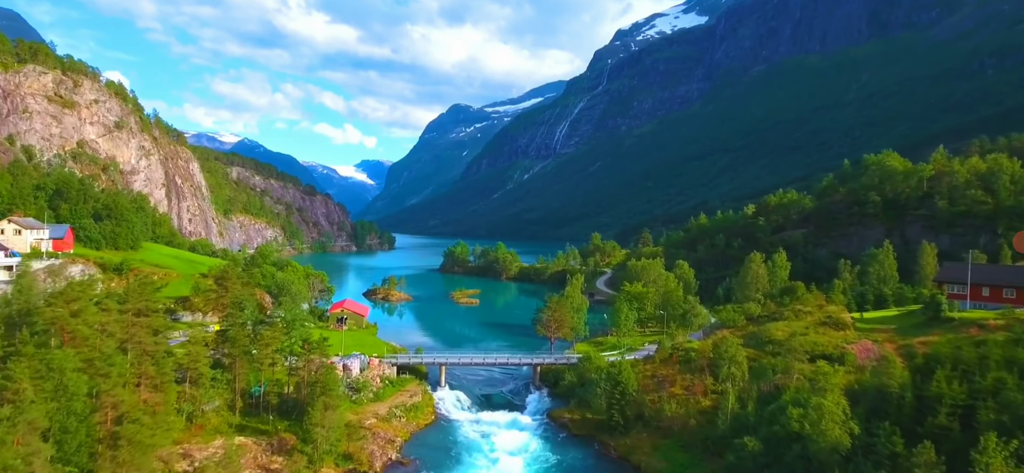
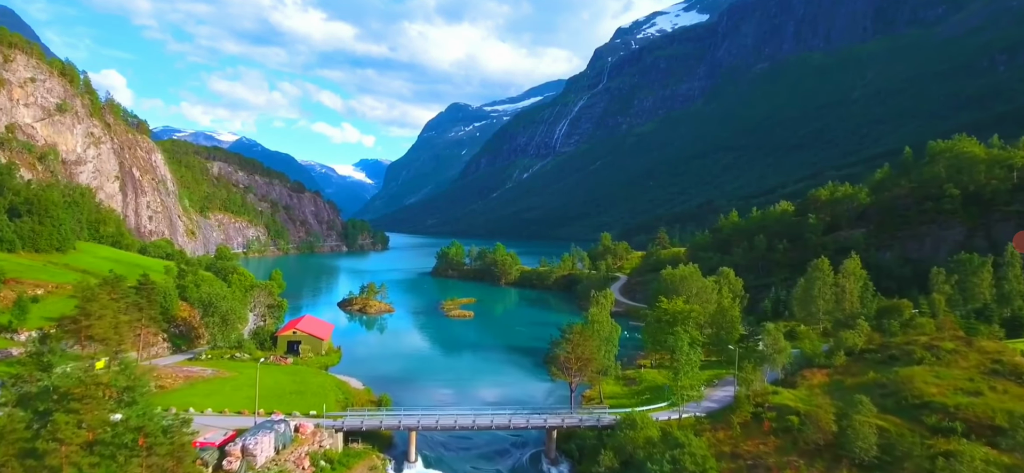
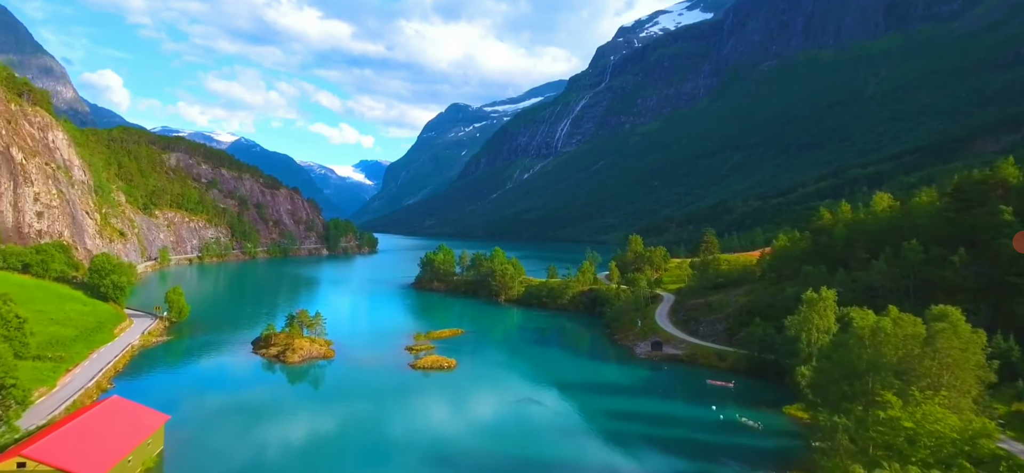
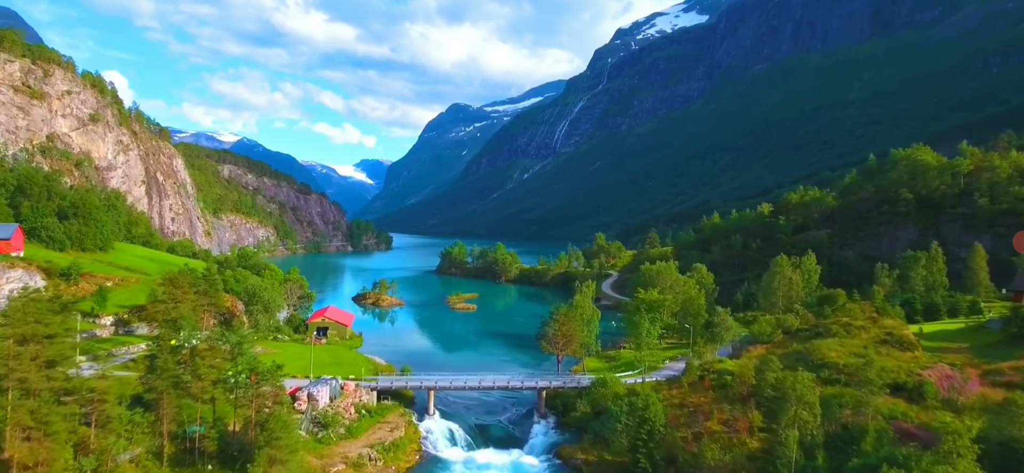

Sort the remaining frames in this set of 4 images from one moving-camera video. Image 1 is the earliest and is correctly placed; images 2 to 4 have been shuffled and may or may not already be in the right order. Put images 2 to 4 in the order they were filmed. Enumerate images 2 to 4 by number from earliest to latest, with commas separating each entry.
4, 2, 3
